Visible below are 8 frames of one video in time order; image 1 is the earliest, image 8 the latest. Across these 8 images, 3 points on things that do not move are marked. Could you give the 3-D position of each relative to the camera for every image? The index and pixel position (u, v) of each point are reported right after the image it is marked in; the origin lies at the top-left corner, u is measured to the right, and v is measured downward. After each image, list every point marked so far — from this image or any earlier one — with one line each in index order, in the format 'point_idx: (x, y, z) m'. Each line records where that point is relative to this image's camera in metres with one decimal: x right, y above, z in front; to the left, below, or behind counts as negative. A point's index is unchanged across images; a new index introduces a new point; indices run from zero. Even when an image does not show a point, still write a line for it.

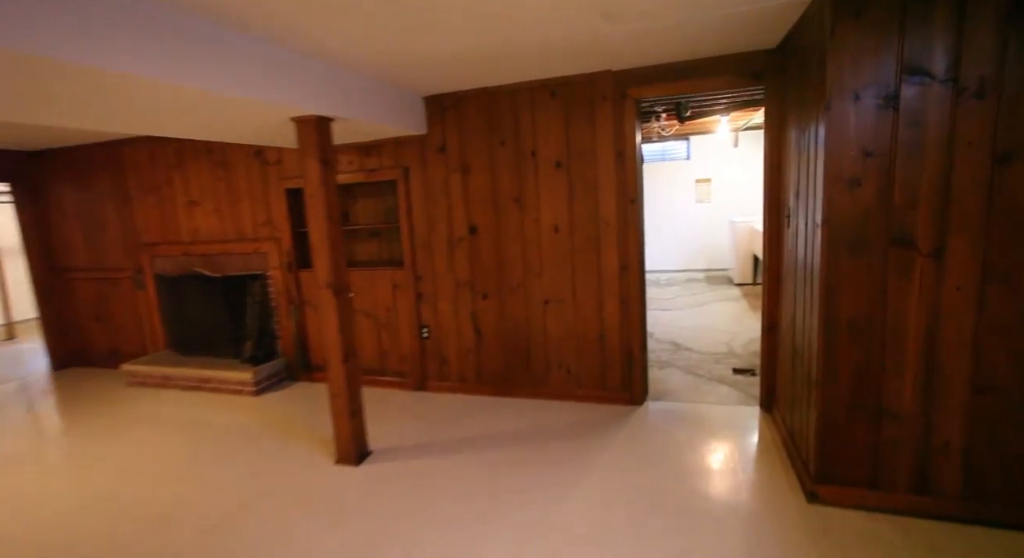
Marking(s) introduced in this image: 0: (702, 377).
0: (+1.5, -0.8, +3.8) m
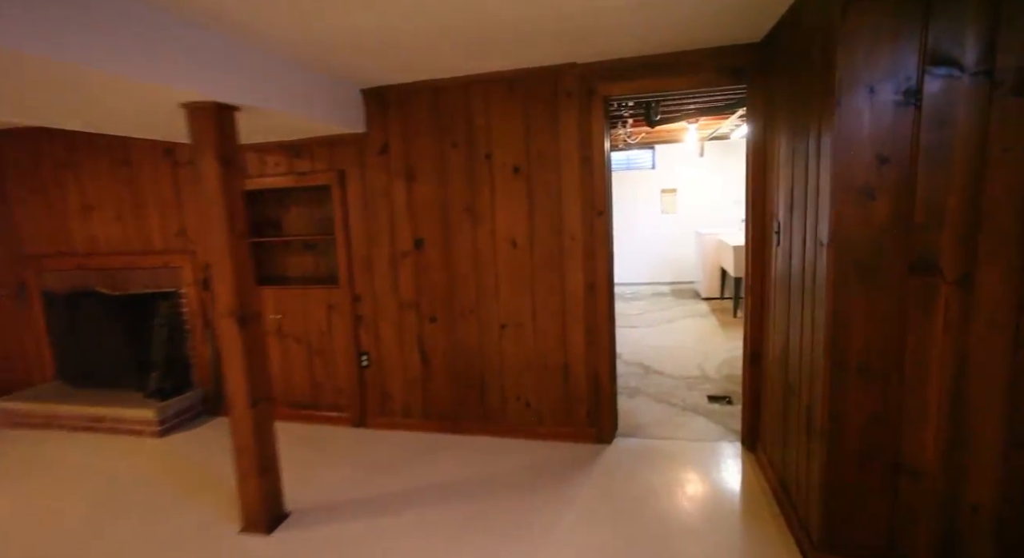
0: (+1.2, -0.9, +3.5) m
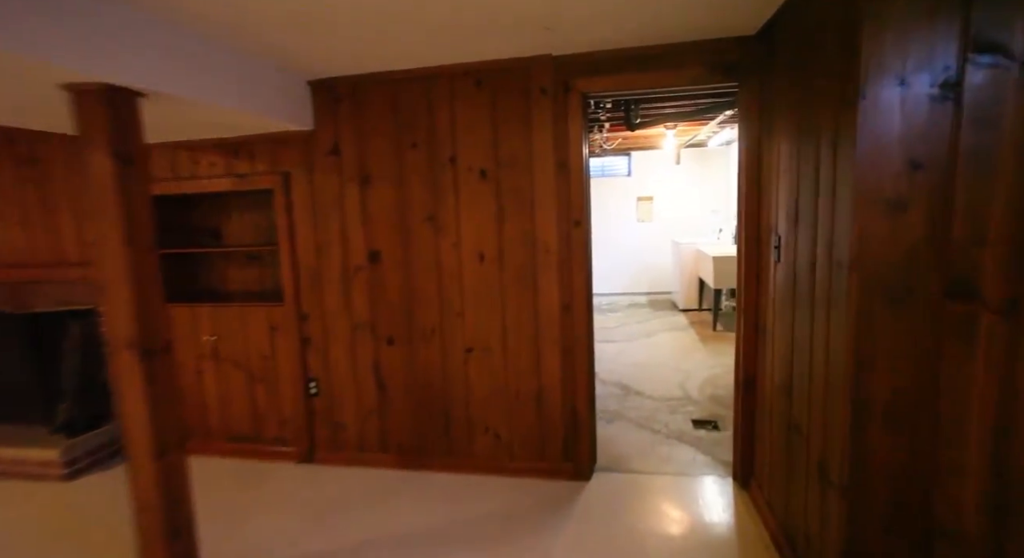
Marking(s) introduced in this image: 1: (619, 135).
0: (+0.9, -1.0, +3.2) m
1: (+1.2, +1.7, +5.7) m
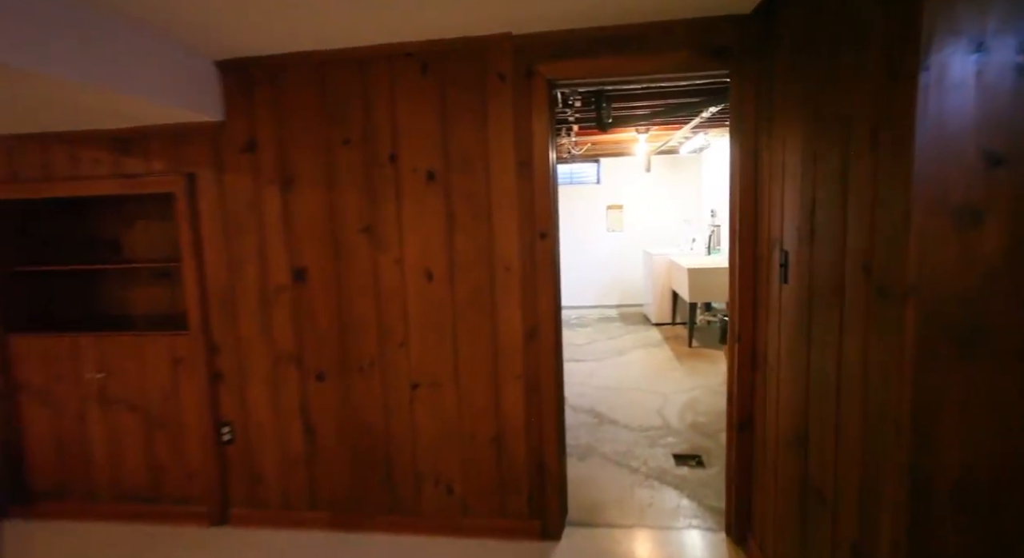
0: (+0.7, -1.1, +2.8) m
1: (+0.8, +1.6, +5.4) m
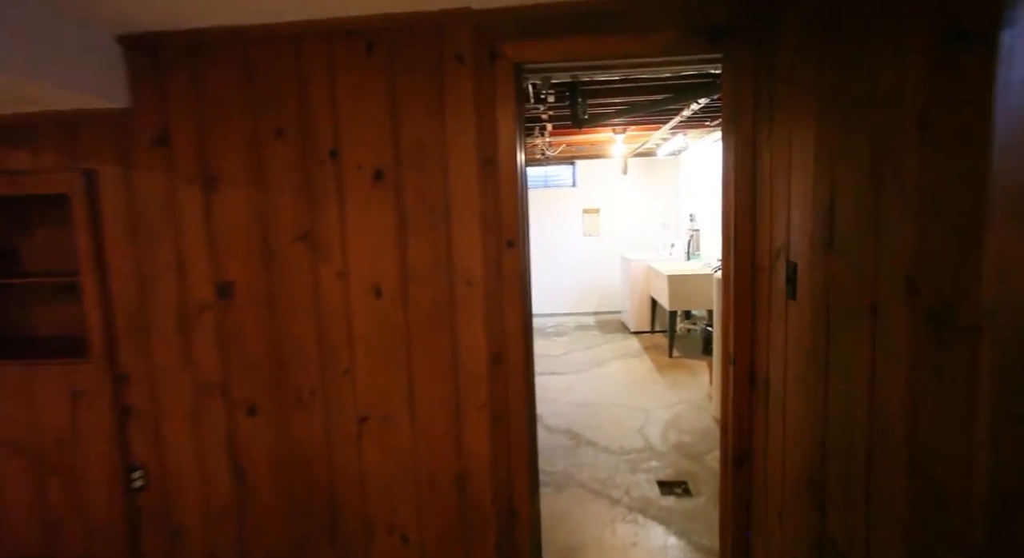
0: (+0.5, -1.2, +2.6) m
1: (+0.5, +1.5, +5.1) m
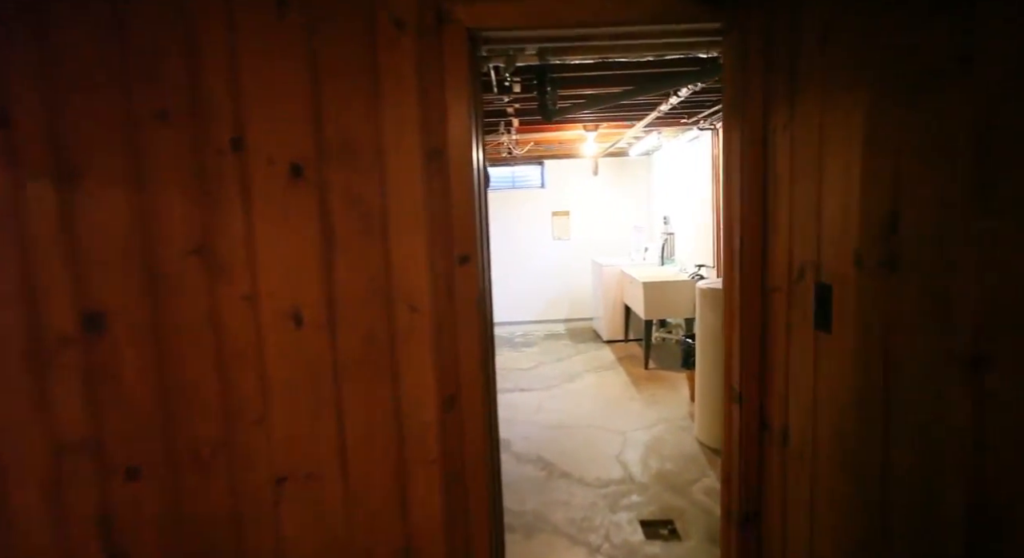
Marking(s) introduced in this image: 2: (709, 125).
0: (+0.4, -1.2, +2.2) m
1: (+0.2, +1.4, +4.8) m
2: (+1.7, +1.3, +4.2) m
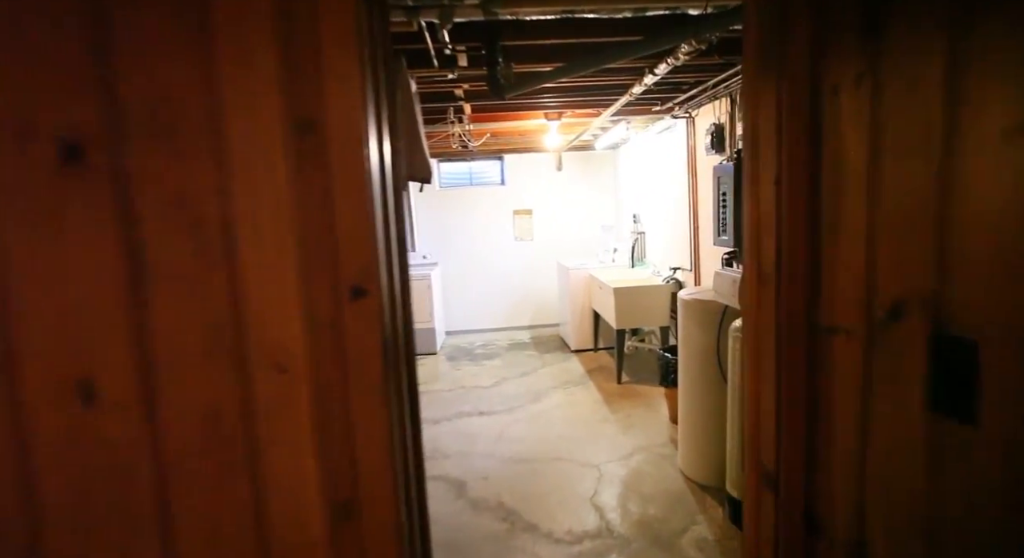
0: (+0.2, -1.3, +1.7) m
1: (-0.2, +1.3, +4.3) m
2: (+1.3, +1.3, +3.7) m
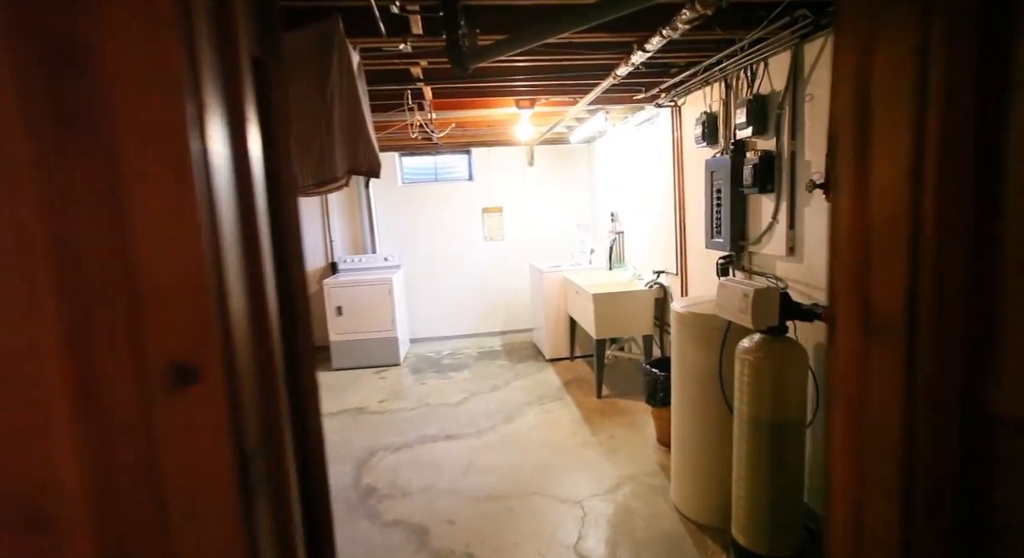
0: (+0.1, -1.4, +1.3) m
1: (-0.5, +1.3, +3.8) m
2: (+1.1, +1.2, +3.4) m
